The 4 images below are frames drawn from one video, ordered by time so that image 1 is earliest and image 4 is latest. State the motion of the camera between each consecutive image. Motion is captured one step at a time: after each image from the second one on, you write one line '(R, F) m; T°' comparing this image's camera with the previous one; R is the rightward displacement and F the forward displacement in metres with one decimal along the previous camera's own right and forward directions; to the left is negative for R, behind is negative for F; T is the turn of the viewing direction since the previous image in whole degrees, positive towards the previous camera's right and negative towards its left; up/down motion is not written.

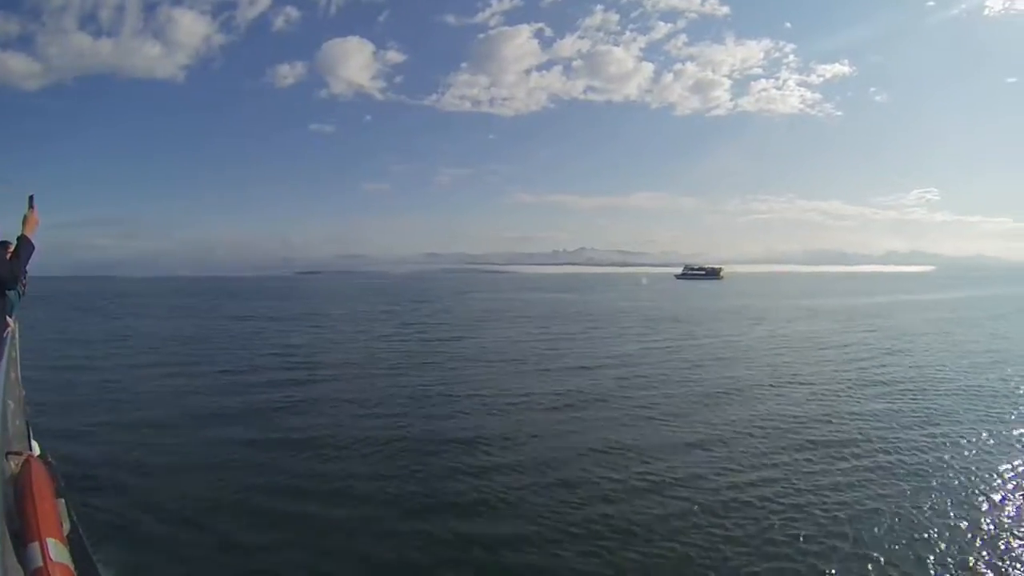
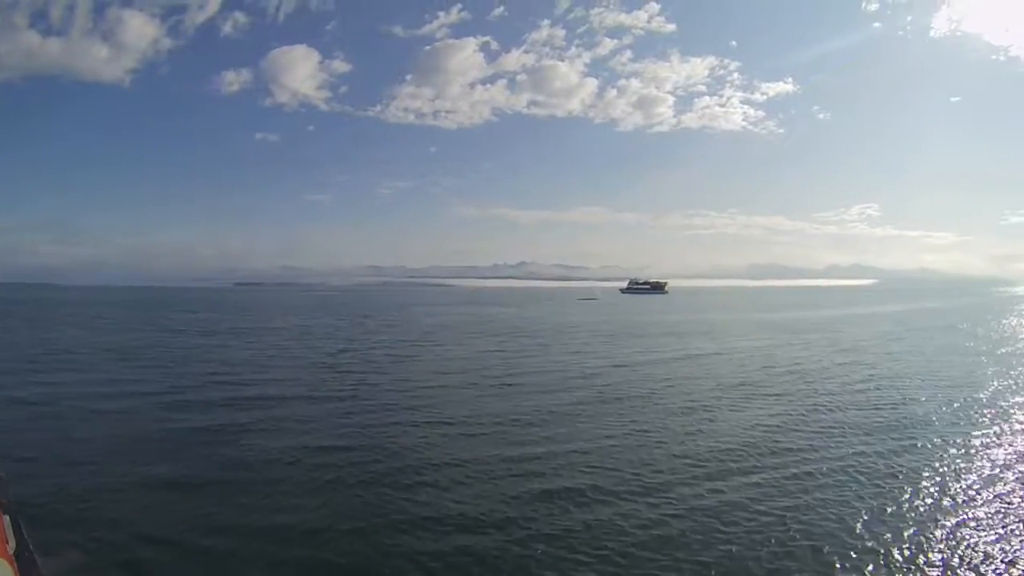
(-2.3, +3.7) m; +5°
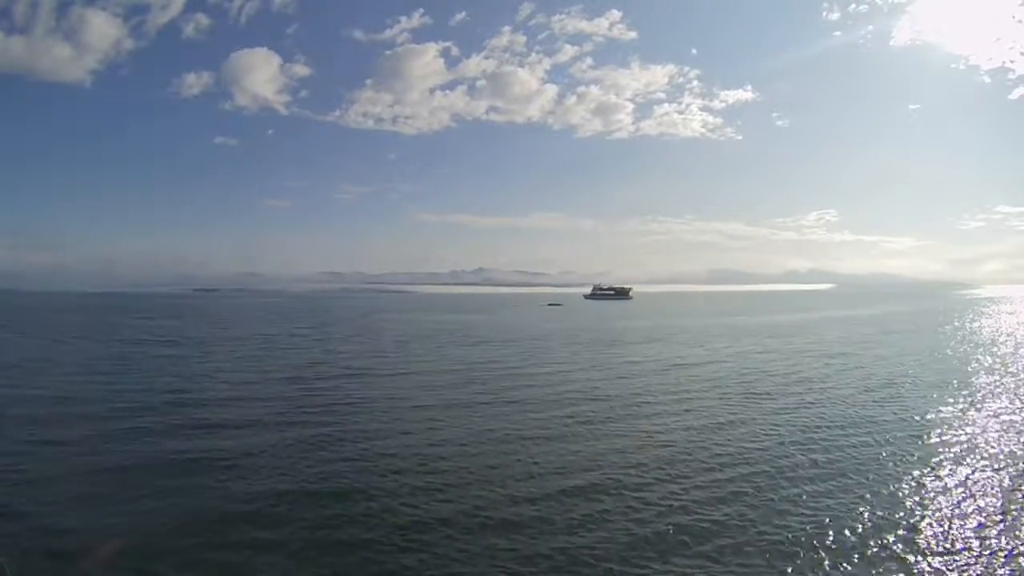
(-2.1, +1.6) m; +4°
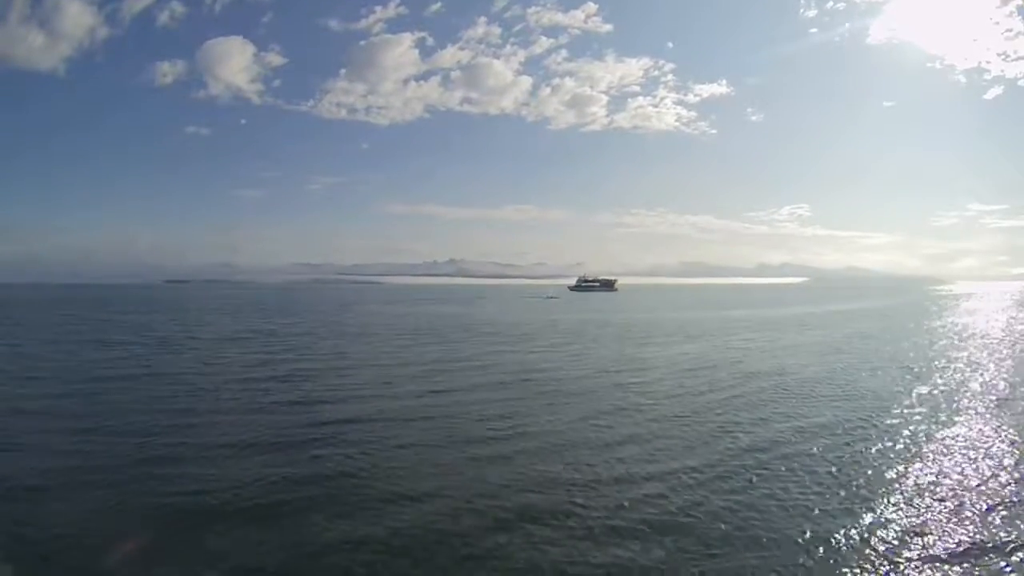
(-1.4, +0.4) m; +3°
